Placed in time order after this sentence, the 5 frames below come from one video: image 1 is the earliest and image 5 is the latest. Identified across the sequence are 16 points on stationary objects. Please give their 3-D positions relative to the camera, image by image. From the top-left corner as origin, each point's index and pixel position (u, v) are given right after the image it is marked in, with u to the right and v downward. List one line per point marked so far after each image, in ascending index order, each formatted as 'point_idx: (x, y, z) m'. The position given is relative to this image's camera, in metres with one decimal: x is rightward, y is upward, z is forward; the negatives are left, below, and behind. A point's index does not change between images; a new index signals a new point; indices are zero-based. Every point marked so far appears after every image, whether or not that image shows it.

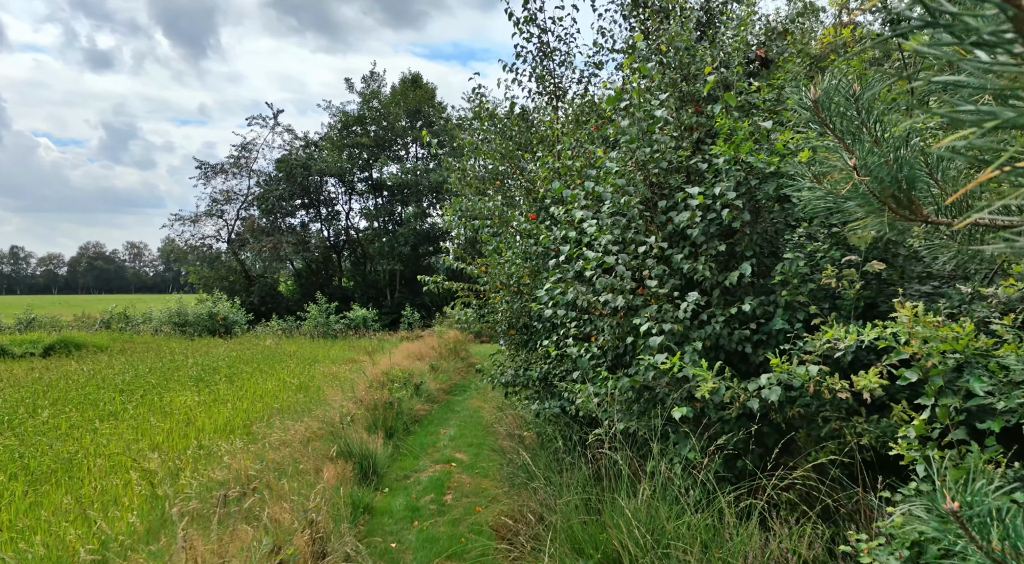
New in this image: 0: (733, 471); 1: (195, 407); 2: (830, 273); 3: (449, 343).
0: (+1.2, -1.1, +4.2) m
1: (-3.7, -1.5, +8.9) m
2: (+1.7, 0.0, +4.1) m
3: (-1.2, -1.2, +14.5) m
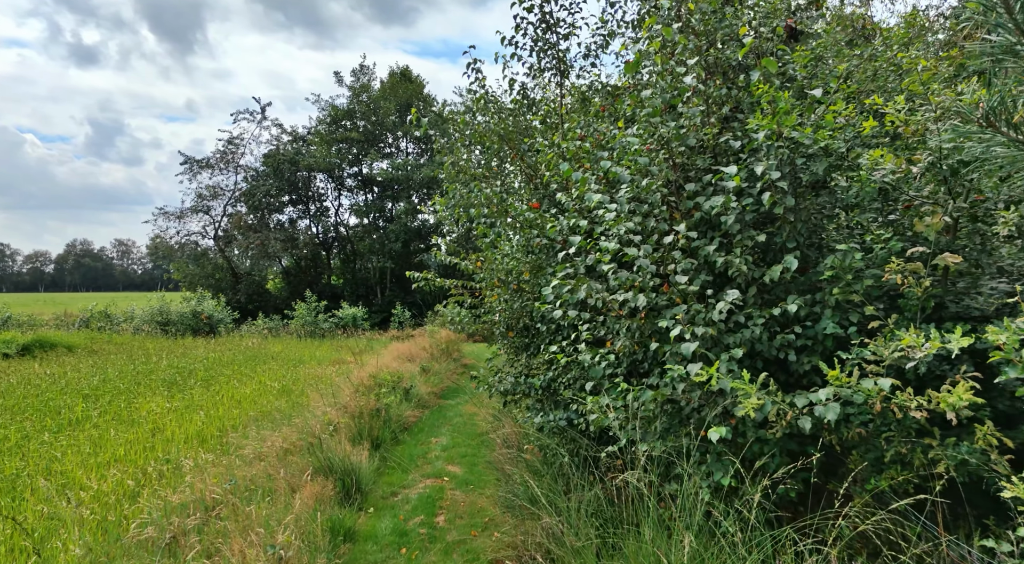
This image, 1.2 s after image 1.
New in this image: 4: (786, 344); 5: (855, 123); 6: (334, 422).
0: (+1.2, -1.0, +3.6) m
1: (-3.7, -1.4, +8.2) m
2: (+1.7, +0.1, +3.5) m
3: (-1.3, -1.1, +13.8) m
4: (+1.3, -0.3, +3.7) m
5: (+1.7, +0.8, +3.8) m
6: (-1.8, -1.4, +7.5) m
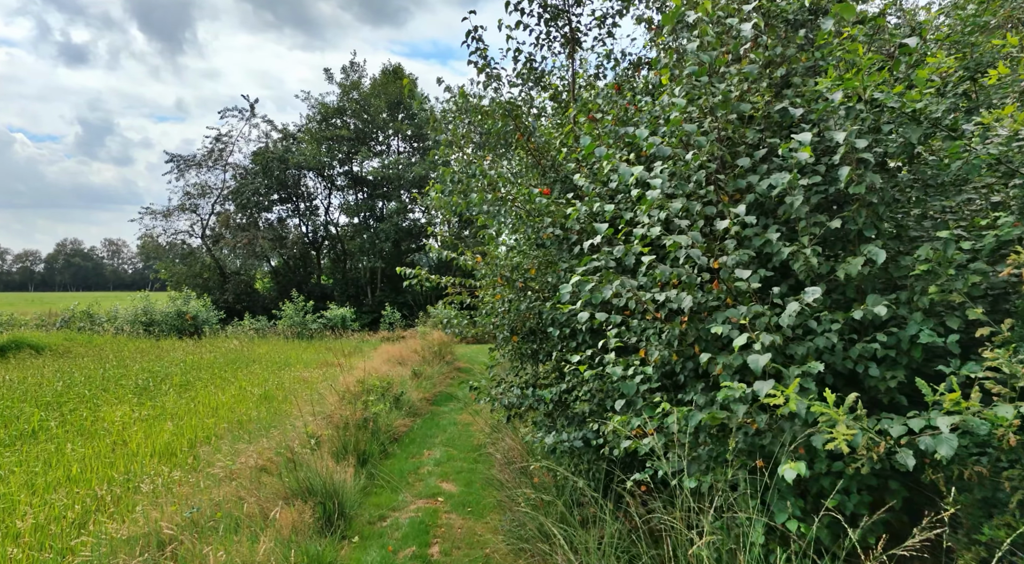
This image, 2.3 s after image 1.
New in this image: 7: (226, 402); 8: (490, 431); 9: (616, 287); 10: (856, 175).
0: (+1.3, -1.0, +2.9) m
1: (-3.7, -1.4, +7.4) m
2: (+1.8, +0.1, +2.8) m
3: (-1.3, -1.1, +13.1) m
4: (+1.4, -0.3, +3.0) m
5: (+1.8, +0.8, +3.1) m
6: (-1.8, -1.4, +6.8) m
7: (-3.3, -1.4, +8.7) m
8: (-0.2, -1.4, +7.0) m
9: (+0.4, 0.0, +3.3) m
10: (+1.4, +0.4, +3.0) m
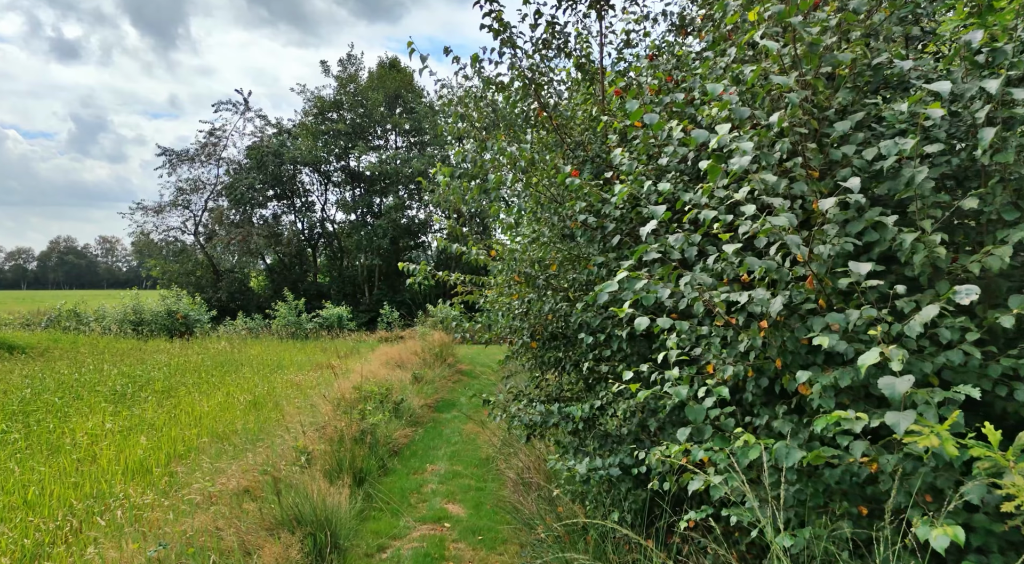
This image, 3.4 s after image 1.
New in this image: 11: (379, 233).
0: (+1.4, -1.0, +2.2) m
1: (-3.6, -1.4, +6.7) m
2: (+1.9, +0.1, +2.1) m
3: (-1.3, -1.1, +12.4) m
4: (+1.5, -0.3, +2.3) m
5: (+1.9, +0.8, +2.4) m
6: (-1.6, -1.4, +6.1) m
7: (-3.2, -1.4, +8.0) m
8: (-0.1, -1.4, +6.3) m
9: (+0.6, 0.0, +2.6) m
10: (+1.5, +0.4, +2.3) m
11: (-3.5, +1.3, +19.8) m
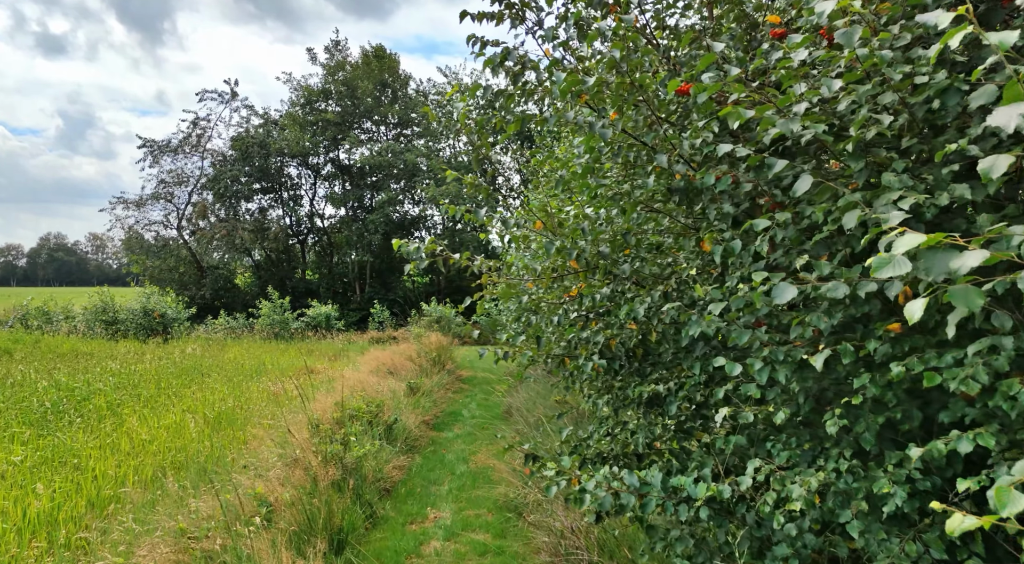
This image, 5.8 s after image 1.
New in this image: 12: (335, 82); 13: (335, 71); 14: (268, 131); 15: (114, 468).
0: (+1.7, -1.0, +0.6) m
1: (-3.4, -1.3, +5.1) m
2: (+2.2, +0.1, +0.5) m
3: (-1.1, -1.0, +10.7) m
4: (+1.8, -0.2, +0.7) m
5: (+2.2, +0.9, +0.8) m
6: (-1.4, -1.3, +4.5) m
7: (-3.0, -1.3, +6.4) m
8: (+0.1, -1.3, +4.7) m
9: (+0.8, 0.0, +1.0) m
10: (+1.7, +0.5, +0.7) m
11: (-3.4, +1.4, +18.2) m
12: (-4.4, +5.3, +18.9) m
13: (-4.5, +5.5, +19.0) m
14: (-6.1, +3.9, +18.5) m
15: (-2.8, -1.4, +5.3) m
